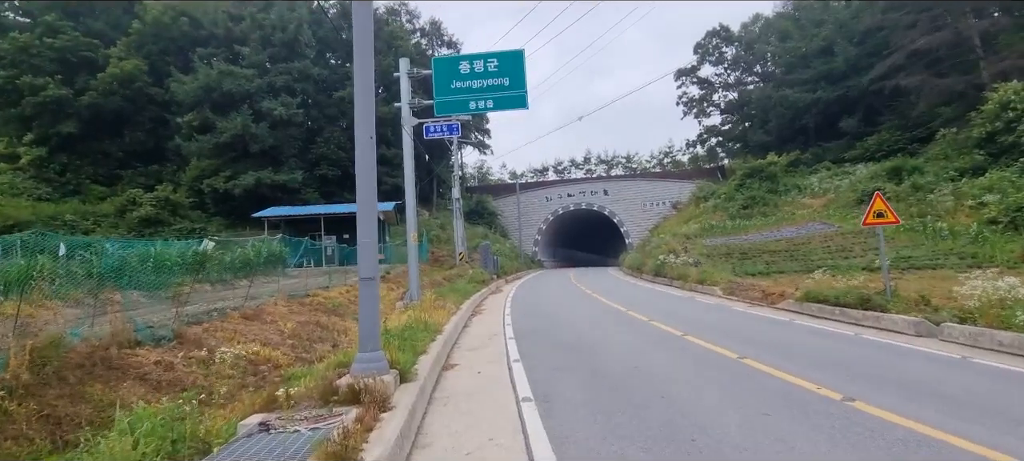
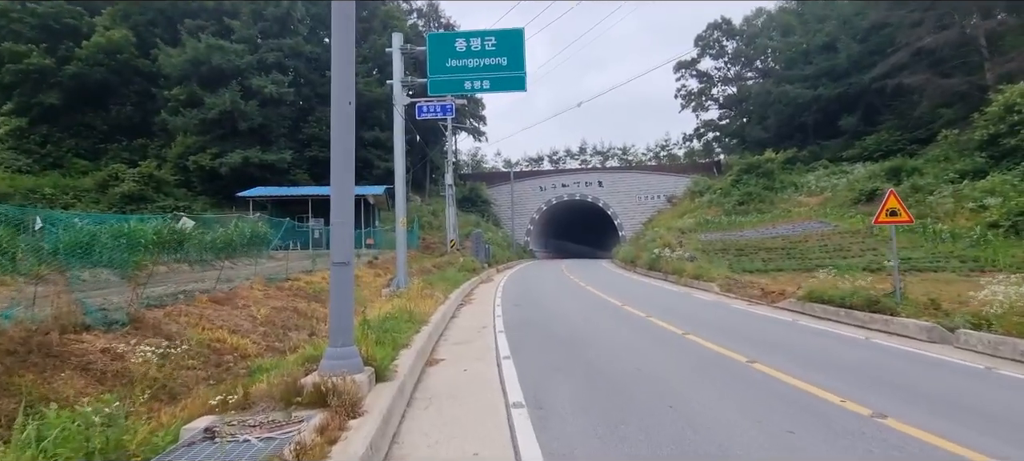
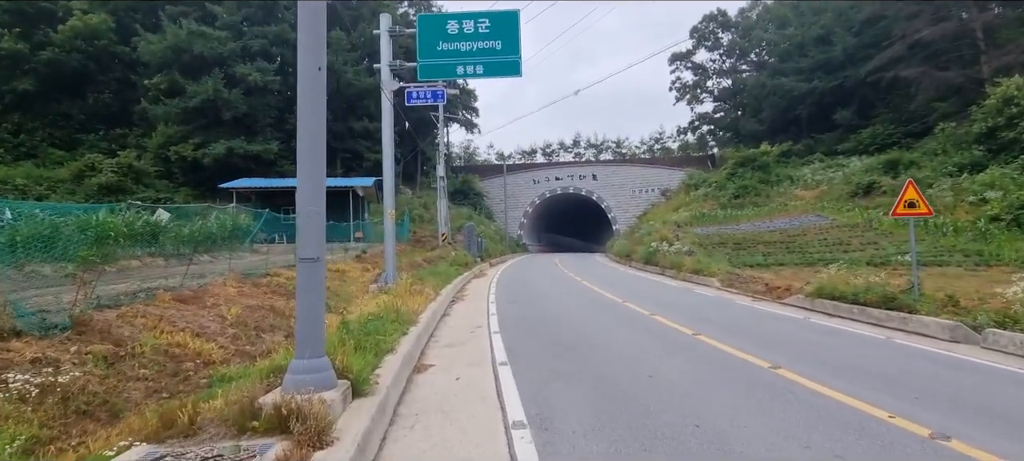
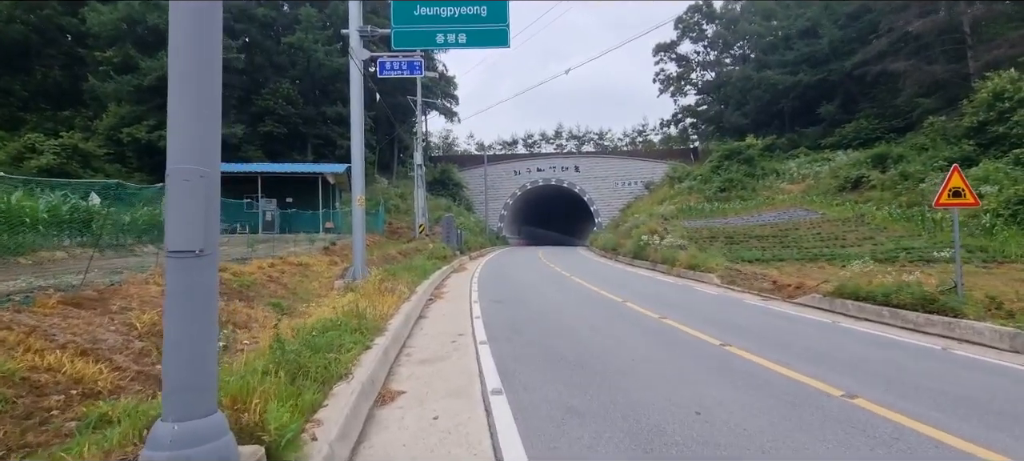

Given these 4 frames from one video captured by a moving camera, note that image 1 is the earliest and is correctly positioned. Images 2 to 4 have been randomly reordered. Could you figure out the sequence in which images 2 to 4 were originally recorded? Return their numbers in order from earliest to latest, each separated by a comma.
2, 3, 4
